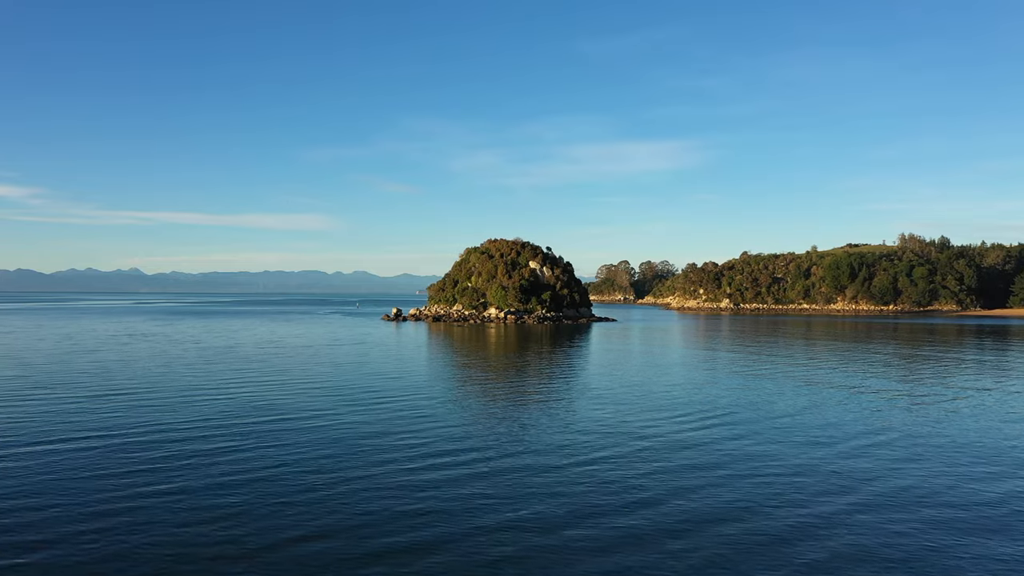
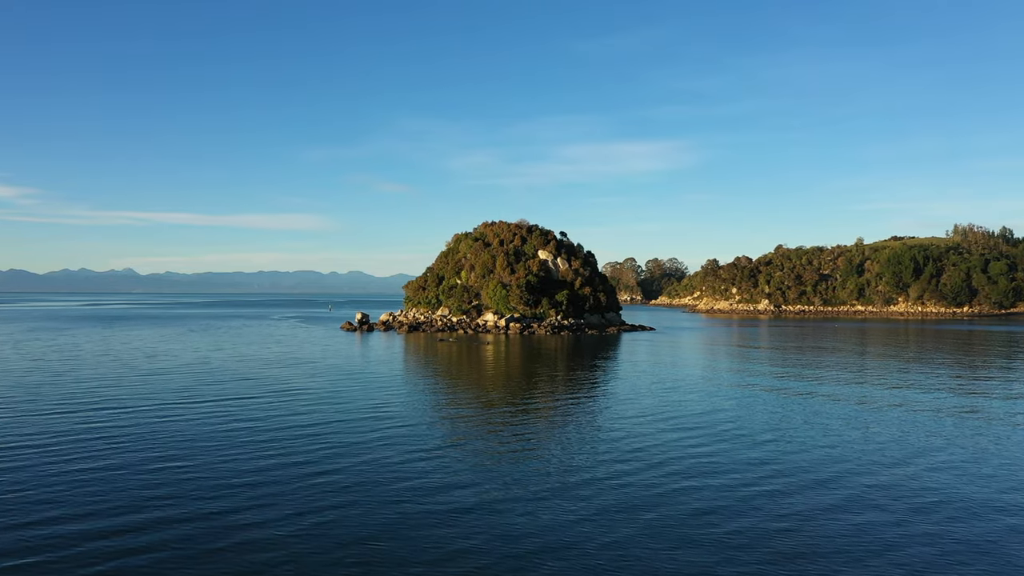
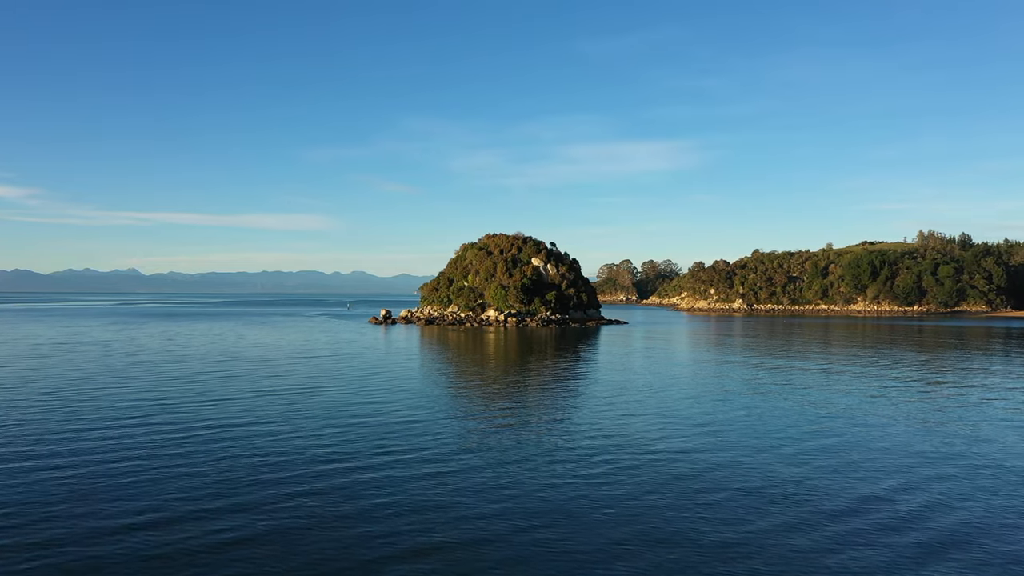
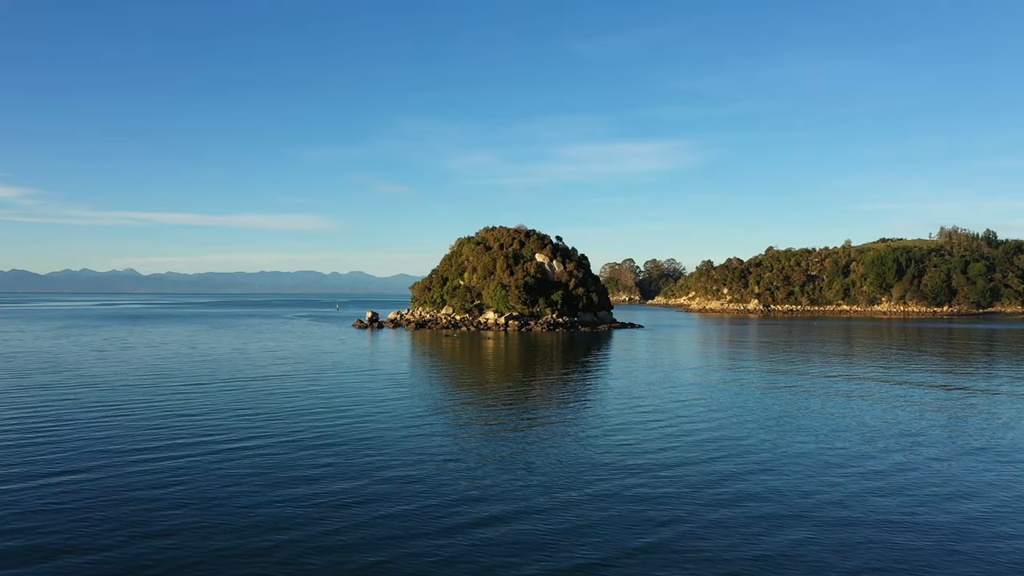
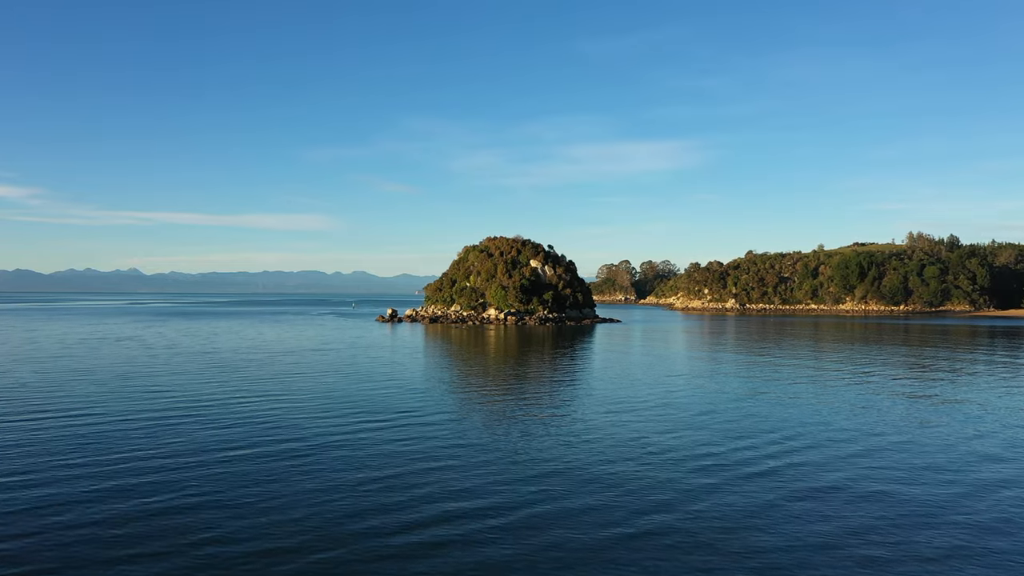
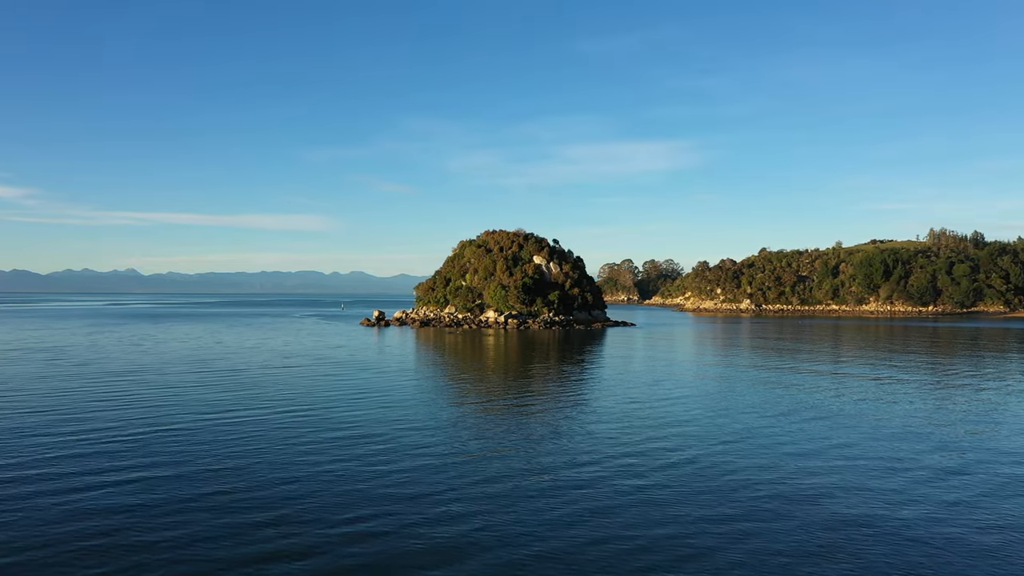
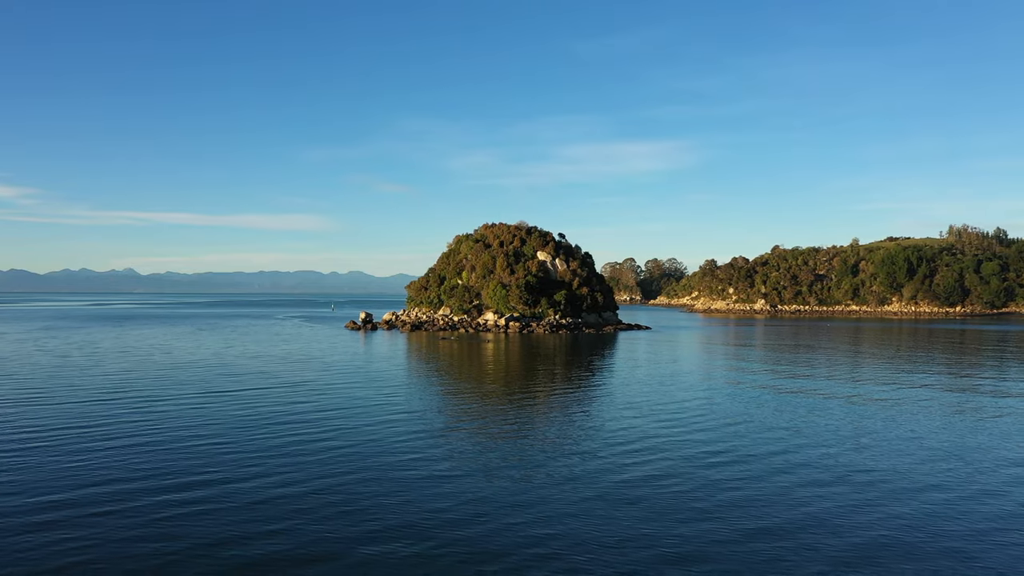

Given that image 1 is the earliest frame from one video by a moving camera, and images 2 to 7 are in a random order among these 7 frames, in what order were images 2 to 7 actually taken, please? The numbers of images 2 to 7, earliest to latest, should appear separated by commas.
5, 3, 6, 4, 7, 2
